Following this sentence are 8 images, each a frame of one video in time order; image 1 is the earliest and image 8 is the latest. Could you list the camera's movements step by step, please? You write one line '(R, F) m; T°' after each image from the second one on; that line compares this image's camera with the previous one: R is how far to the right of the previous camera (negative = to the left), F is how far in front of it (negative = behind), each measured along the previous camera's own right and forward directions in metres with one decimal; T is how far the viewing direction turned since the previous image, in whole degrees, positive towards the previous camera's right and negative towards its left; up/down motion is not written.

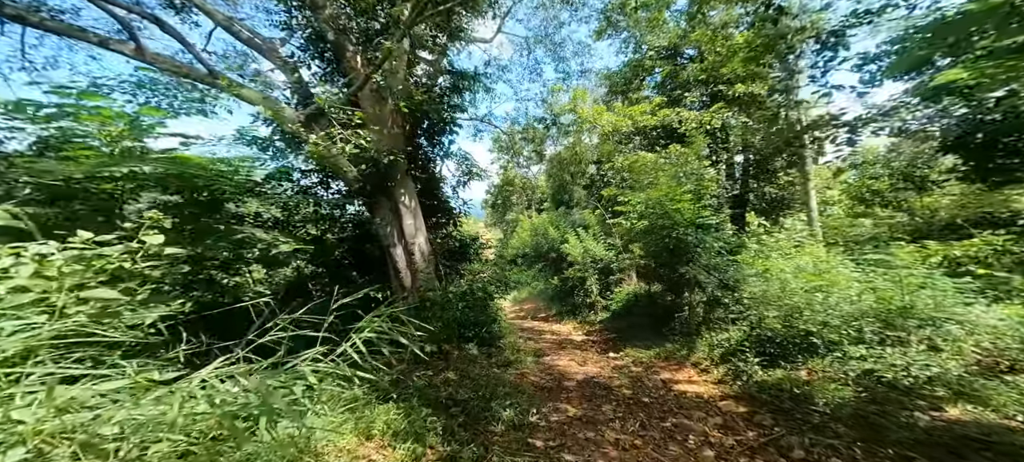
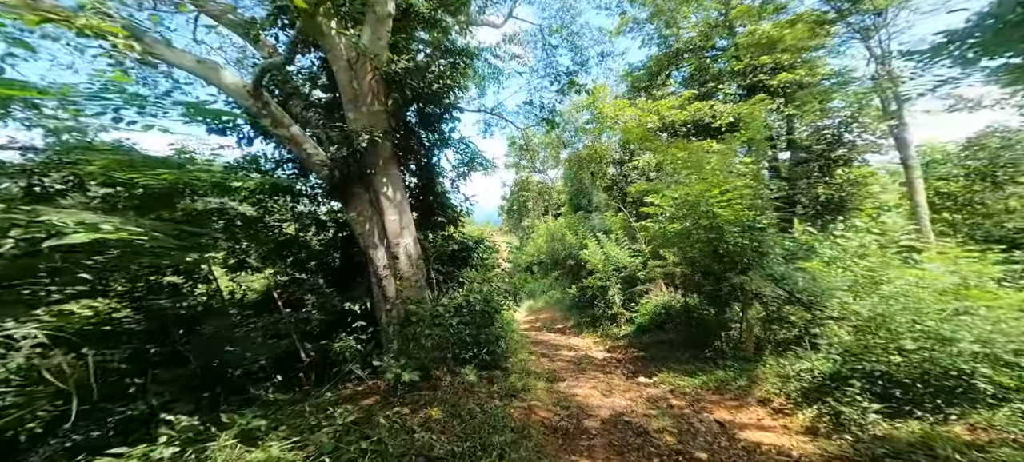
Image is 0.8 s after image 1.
(+0.1, +1.0) m; -3°
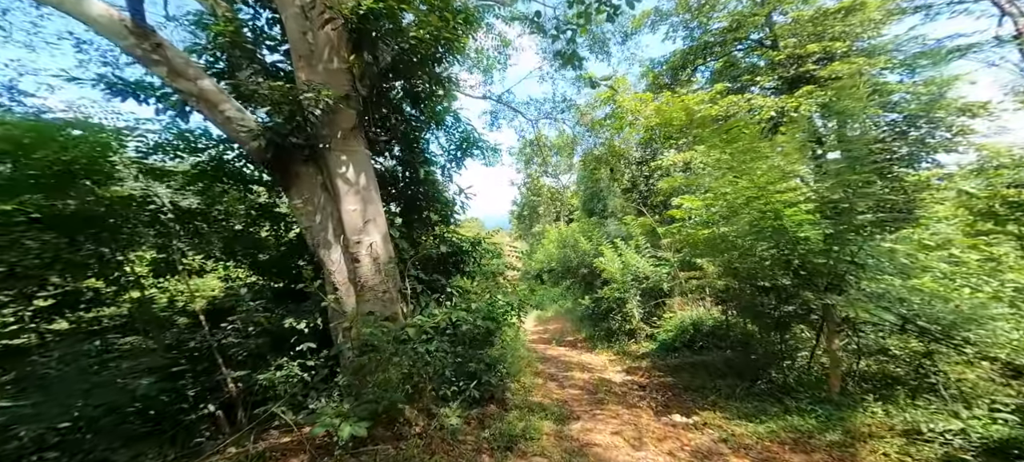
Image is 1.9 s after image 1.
(+0.1, +1.1) m; -2°
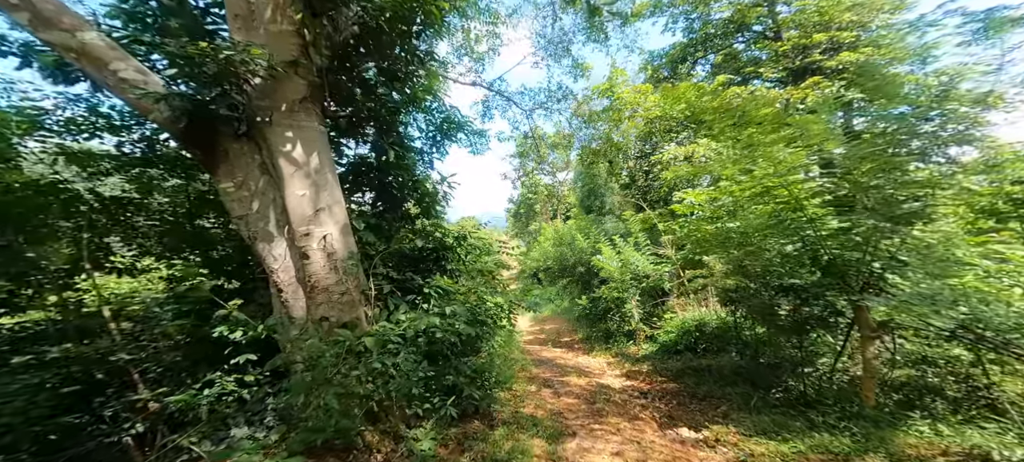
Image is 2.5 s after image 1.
(+0.1, +0.5) m; 0°
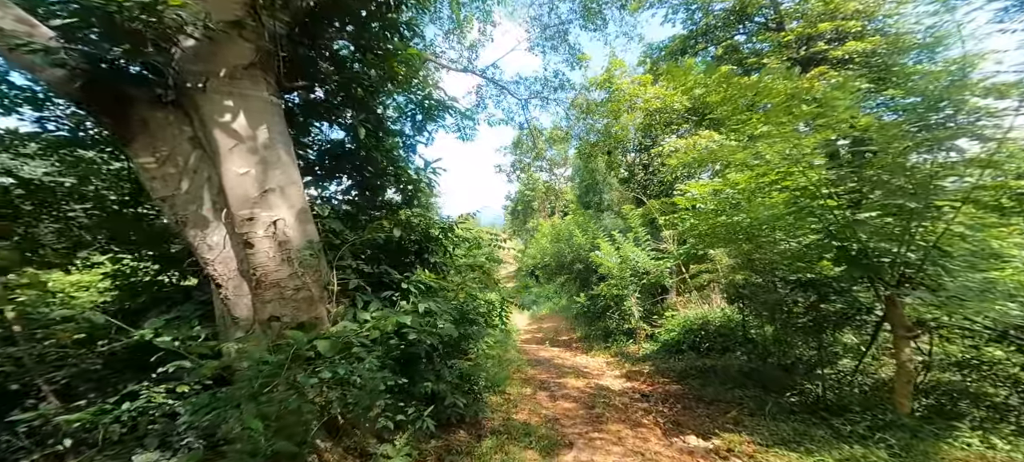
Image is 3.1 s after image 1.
(+0.1, +0.4) m; 0°
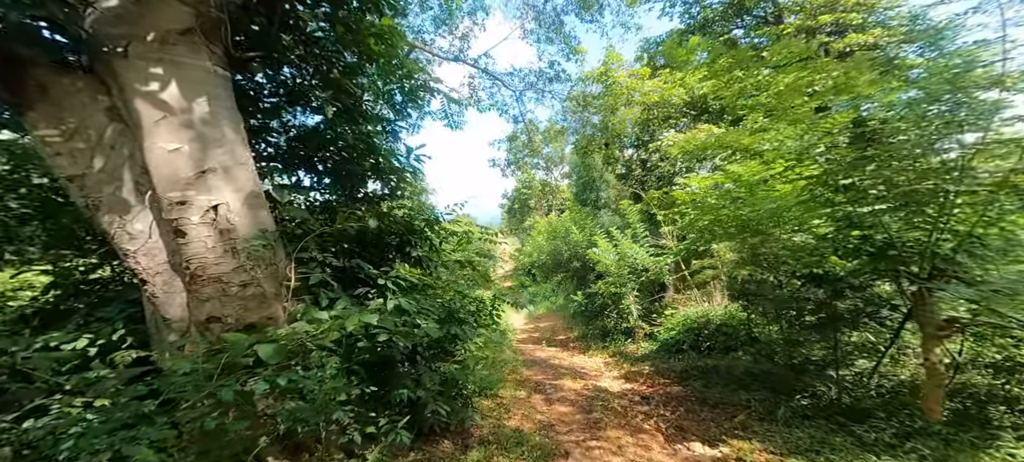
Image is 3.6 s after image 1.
(+0.1, +0.3) m; 0°
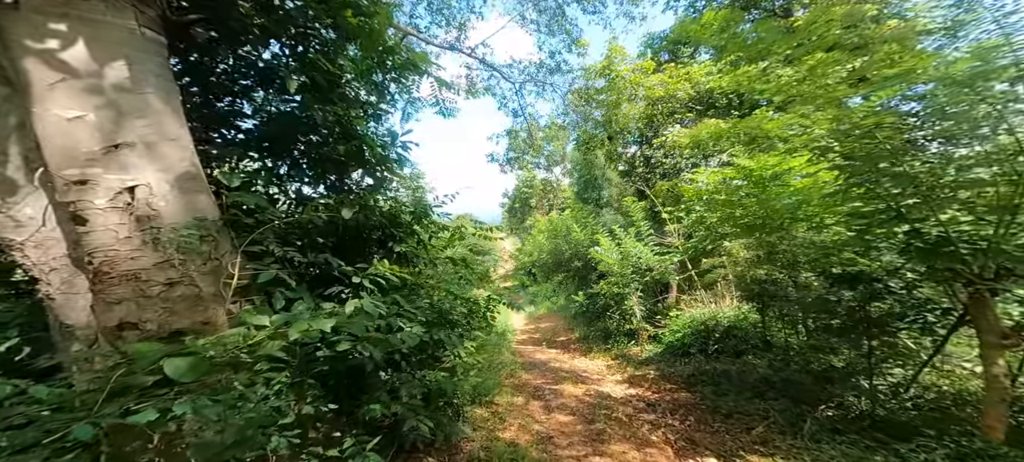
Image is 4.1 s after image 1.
(+0.1, +0.4) m; 0°
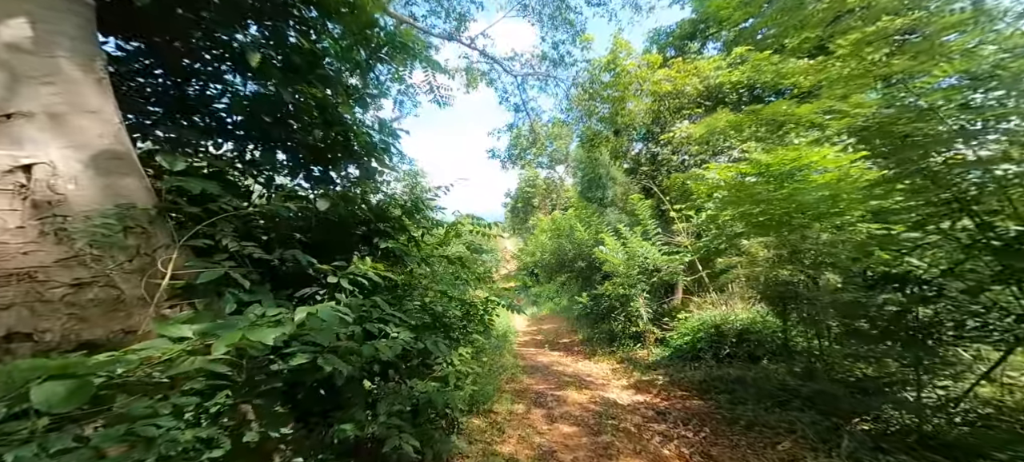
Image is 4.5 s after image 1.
(0.0, +0.3) m; 0°
